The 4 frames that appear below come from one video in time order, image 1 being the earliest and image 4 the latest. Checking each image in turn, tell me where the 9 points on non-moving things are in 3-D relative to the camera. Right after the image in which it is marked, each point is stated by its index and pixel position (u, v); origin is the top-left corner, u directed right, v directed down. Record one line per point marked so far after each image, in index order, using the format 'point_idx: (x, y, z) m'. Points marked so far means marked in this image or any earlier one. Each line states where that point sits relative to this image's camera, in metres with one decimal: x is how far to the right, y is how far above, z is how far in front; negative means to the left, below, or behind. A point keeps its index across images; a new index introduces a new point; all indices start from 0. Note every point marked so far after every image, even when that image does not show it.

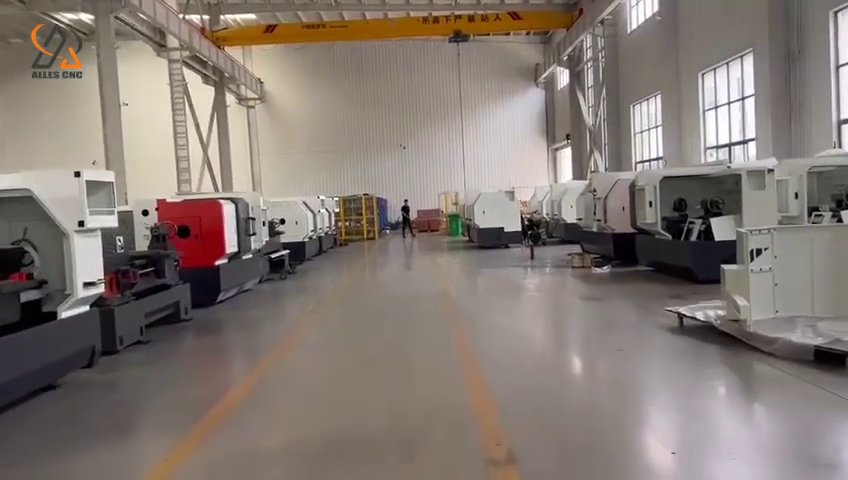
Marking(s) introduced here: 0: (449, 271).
0: (+0.4, -0.5, +11.1) m
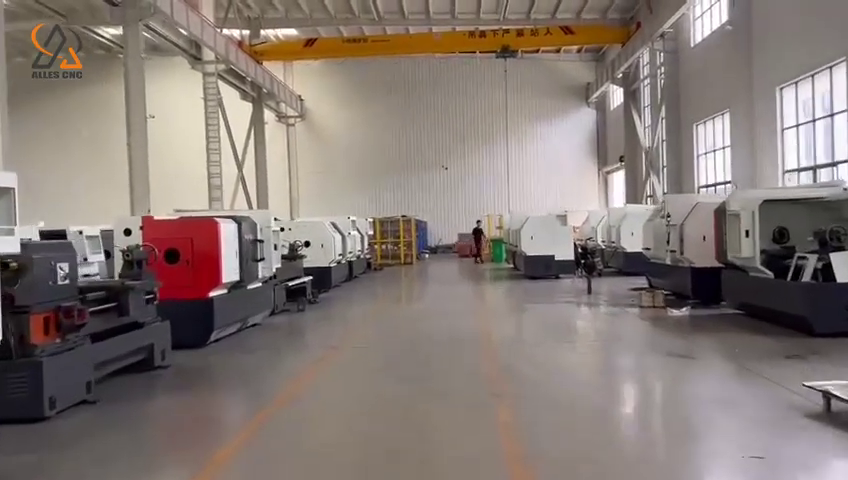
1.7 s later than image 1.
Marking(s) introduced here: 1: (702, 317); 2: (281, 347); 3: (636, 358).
0: (+0.9, -0.9, +9.7) m
1: (+2.8, -0.8, +7.1) m
2: (-1.3, -1.0, +6.6) m
3: (+1.8, -1.0, +5.8) m
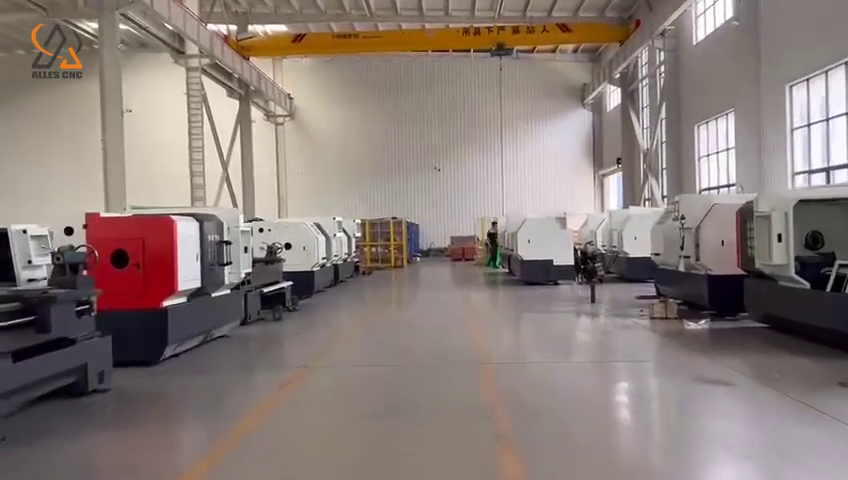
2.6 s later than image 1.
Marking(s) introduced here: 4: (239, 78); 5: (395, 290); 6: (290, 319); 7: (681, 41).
0: (+0.8, -1.0, +9.0) m
1: (+2.7, -0.8, +6.4) m
2: (-1.4, -1.0, +5.9) m
3: (+1.7, -1.0, +5.0) m
4: (-5.2, +4.5, +19.8) m
5: (-0.5, -0.9, +12.2) m
6: (-1.6, -0.9, +8.4) m
7: (+6.7, +5.2, +18.3) m
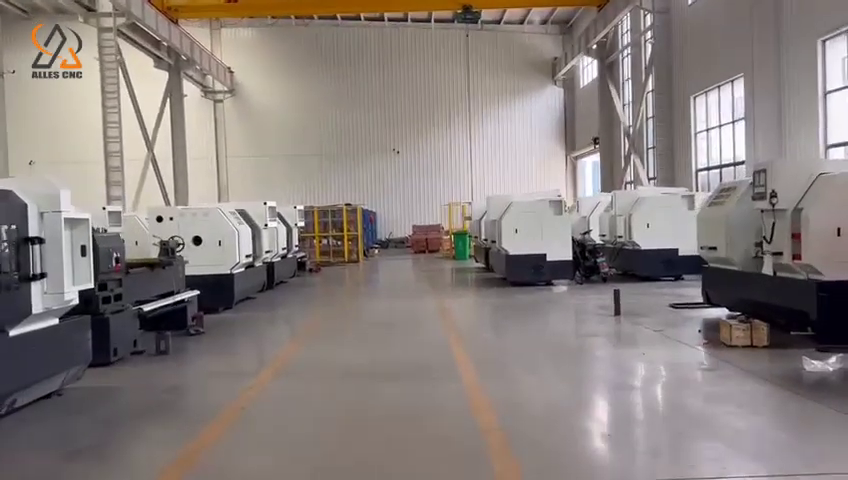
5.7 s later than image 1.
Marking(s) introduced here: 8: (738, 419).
0: (+0.4, -0.9, +6.5) m
1: (+2.5, -0.8, +4.0) m
2: (-1.6, -1.0, +3.3) m
3: (+1.5, -1.0, +2.6) m
4: (-6.2, +4.7, +16.8) m
5: (-1.0, -0.8, +9.6) m
6: (-1.9, -0.9, +5.8) m
7: (+5.7, +5.5, +16.1) m
8: (+1.6, -0.9, +3.8) m
